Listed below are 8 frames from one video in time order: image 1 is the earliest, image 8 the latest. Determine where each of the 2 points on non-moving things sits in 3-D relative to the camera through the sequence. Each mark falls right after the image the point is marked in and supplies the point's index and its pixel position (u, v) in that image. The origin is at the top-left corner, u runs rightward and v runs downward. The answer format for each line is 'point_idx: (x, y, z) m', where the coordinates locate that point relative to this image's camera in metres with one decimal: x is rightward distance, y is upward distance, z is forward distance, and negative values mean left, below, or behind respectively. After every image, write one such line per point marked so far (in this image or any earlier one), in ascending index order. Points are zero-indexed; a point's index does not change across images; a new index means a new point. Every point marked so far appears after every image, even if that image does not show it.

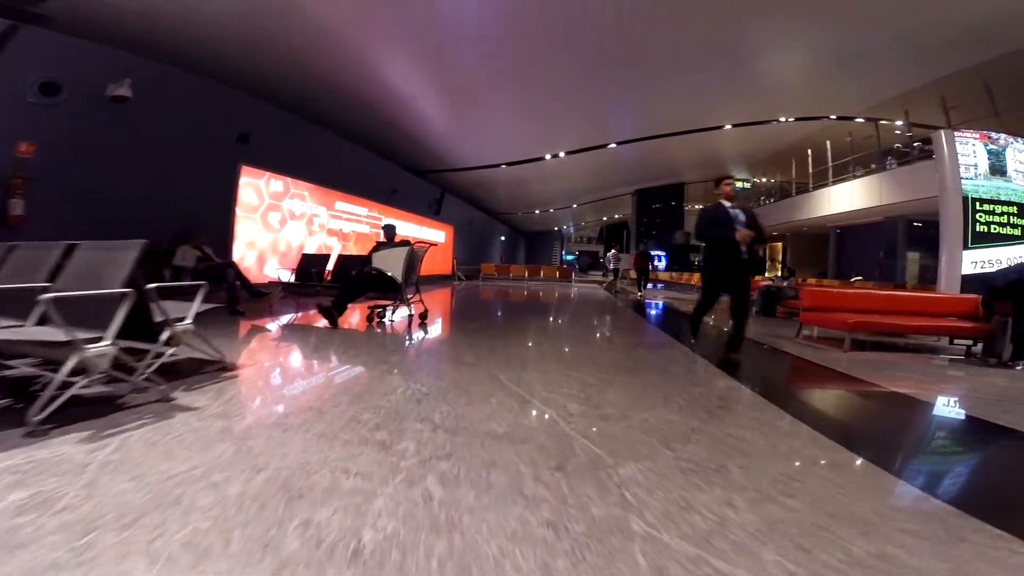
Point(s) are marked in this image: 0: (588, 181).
0: (+2.4, +3.5, +15.2) m
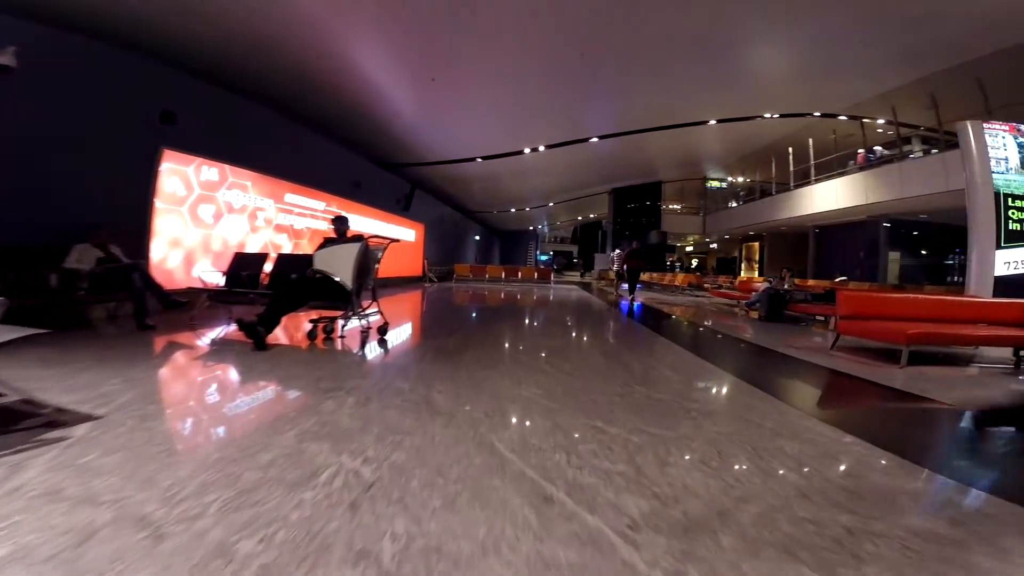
0: (+1.6, +3.4, +14.6) m
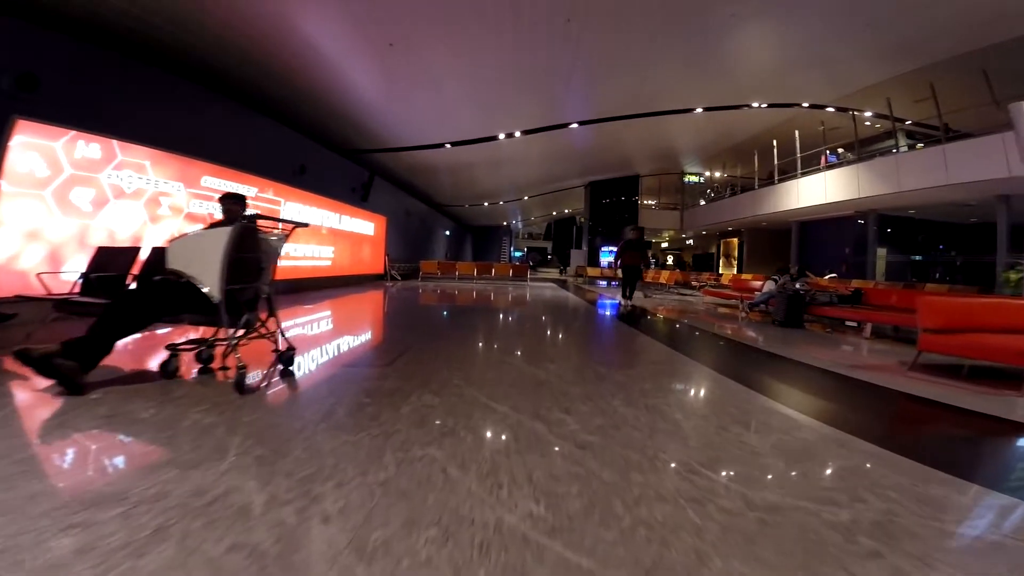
0: (+0.8, +3.4, +13.8) m
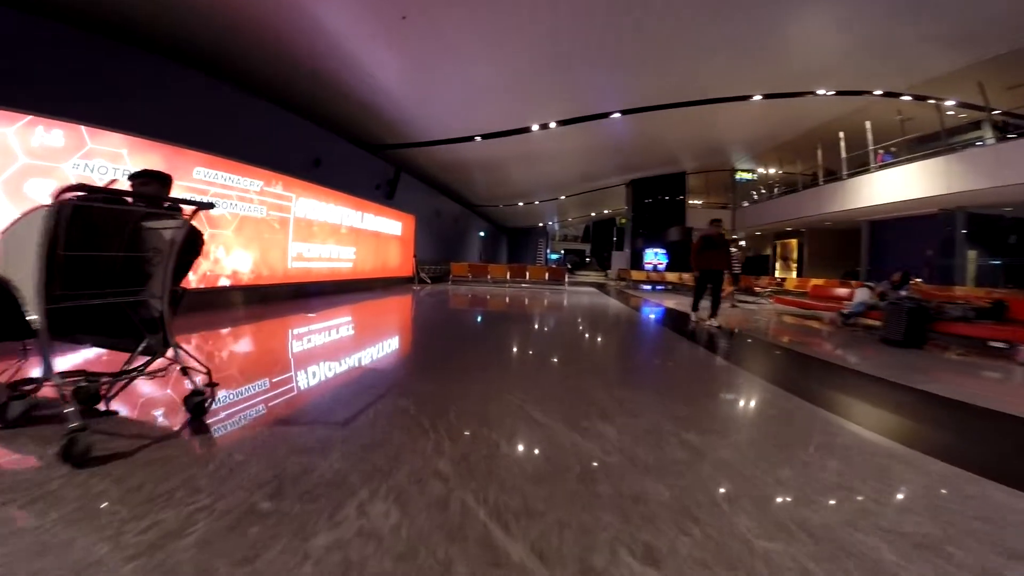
0: (+1.8, +3.3, +13.0) m
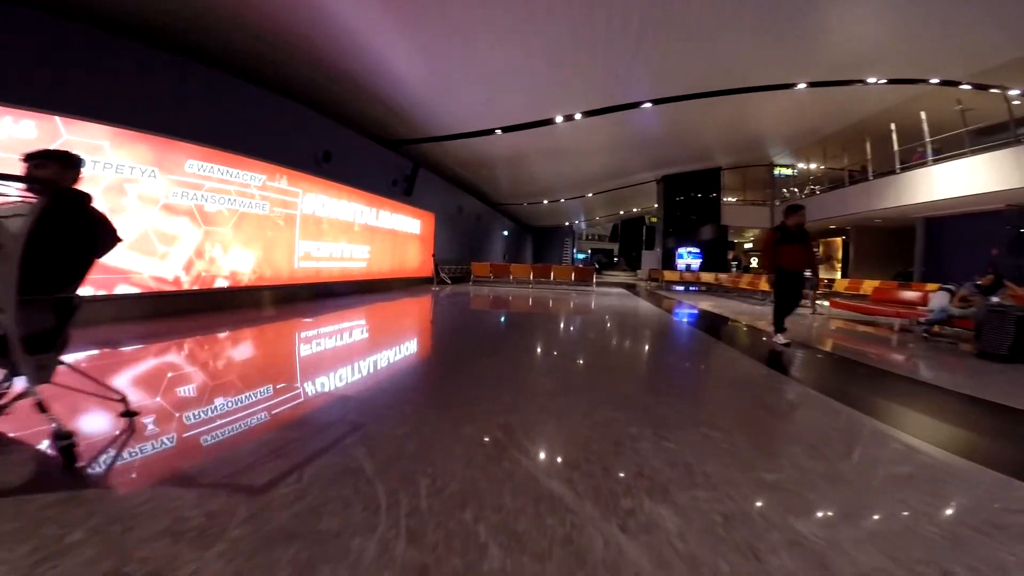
0: (+2.5, +3.3, +12.6) m
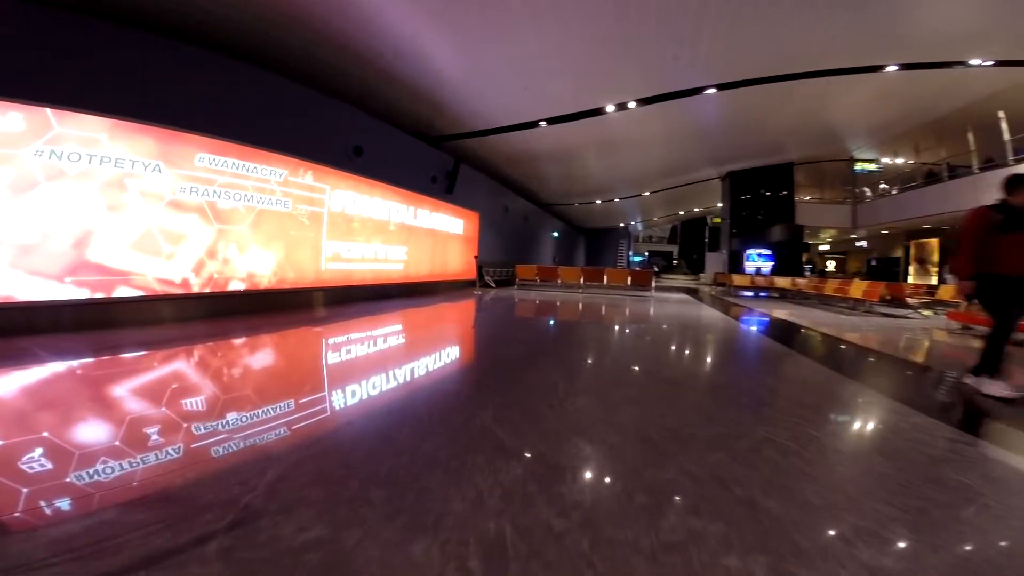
0: (+3.8, +3.2, +11.8) m
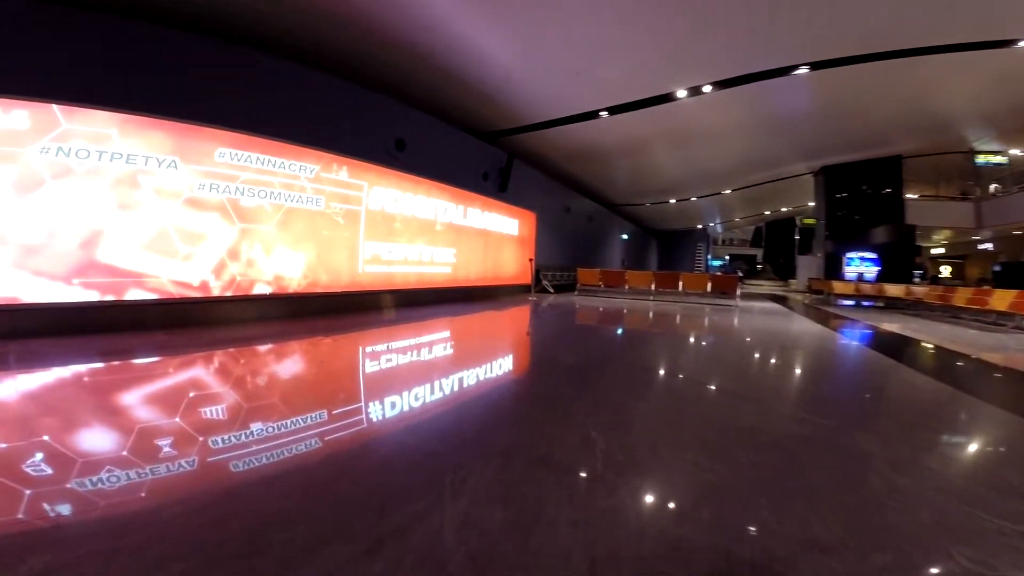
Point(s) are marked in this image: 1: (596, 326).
0: (+5.3, +3.0, +10.7) m
1: (+1.1, -0.5, +6.4) m
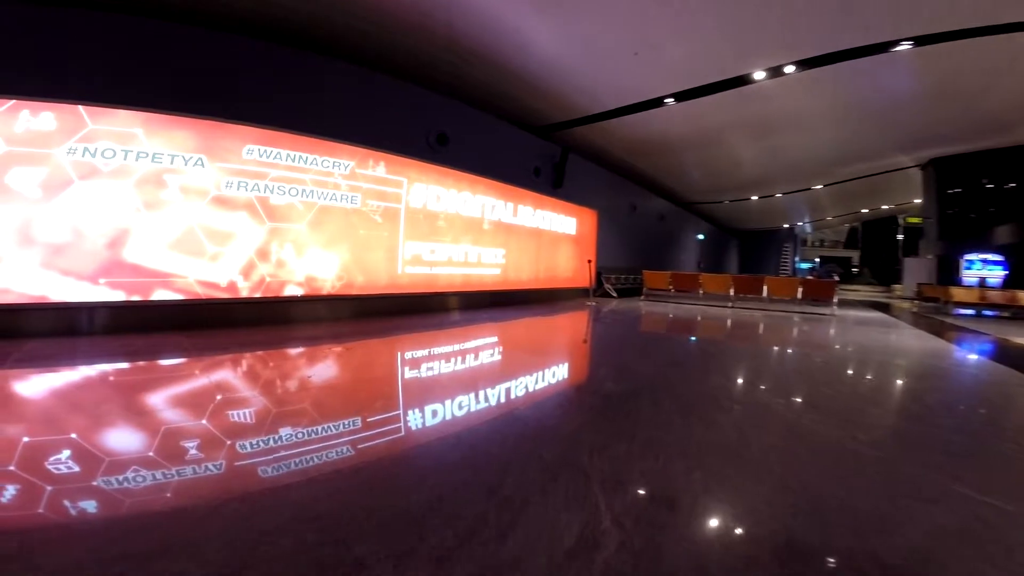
0: (+6.6, +2.9, +9.6) m
1: (+1.8, -0.5, +5.9) m
